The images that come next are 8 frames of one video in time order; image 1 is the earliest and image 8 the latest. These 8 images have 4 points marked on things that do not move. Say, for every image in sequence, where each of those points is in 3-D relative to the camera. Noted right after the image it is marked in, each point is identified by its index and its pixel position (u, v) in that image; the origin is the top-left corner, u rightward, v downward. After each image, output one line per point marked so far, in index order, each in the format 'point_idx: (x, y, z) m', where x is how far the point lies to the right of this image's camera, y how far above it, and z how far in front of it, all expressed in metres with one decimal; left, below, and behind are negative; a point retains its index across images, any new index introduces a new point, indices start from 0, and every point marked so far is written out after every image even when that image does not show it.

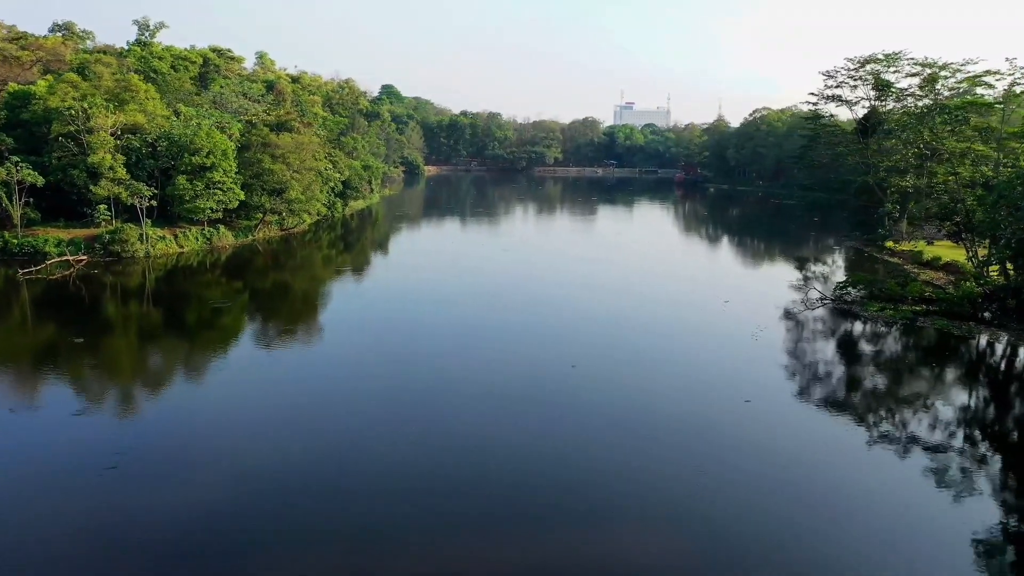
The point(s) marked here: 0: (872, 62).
0: (+10.7, +6.8, +19.1) m
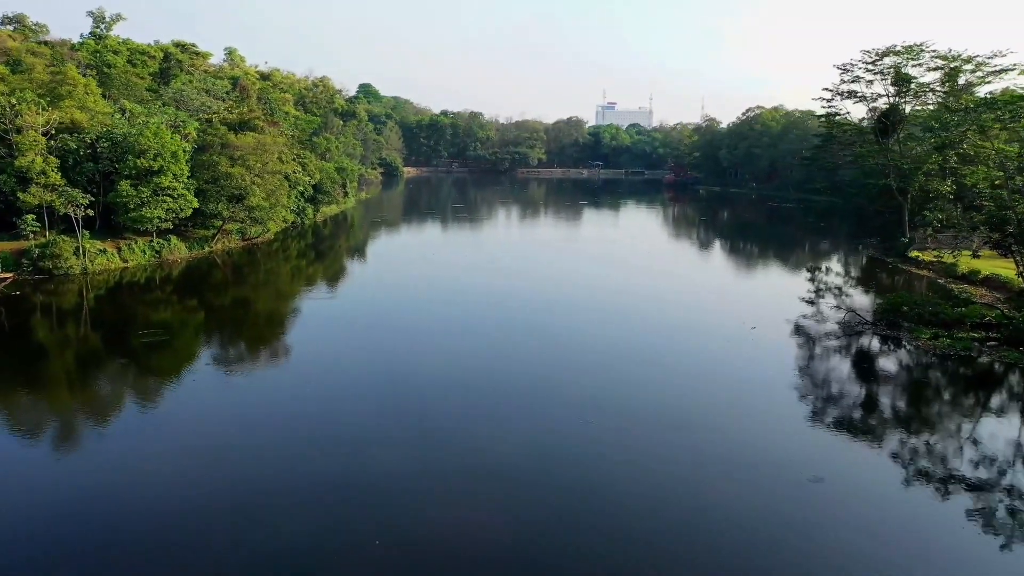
0: (+10.4, +6.4, +17.5) m
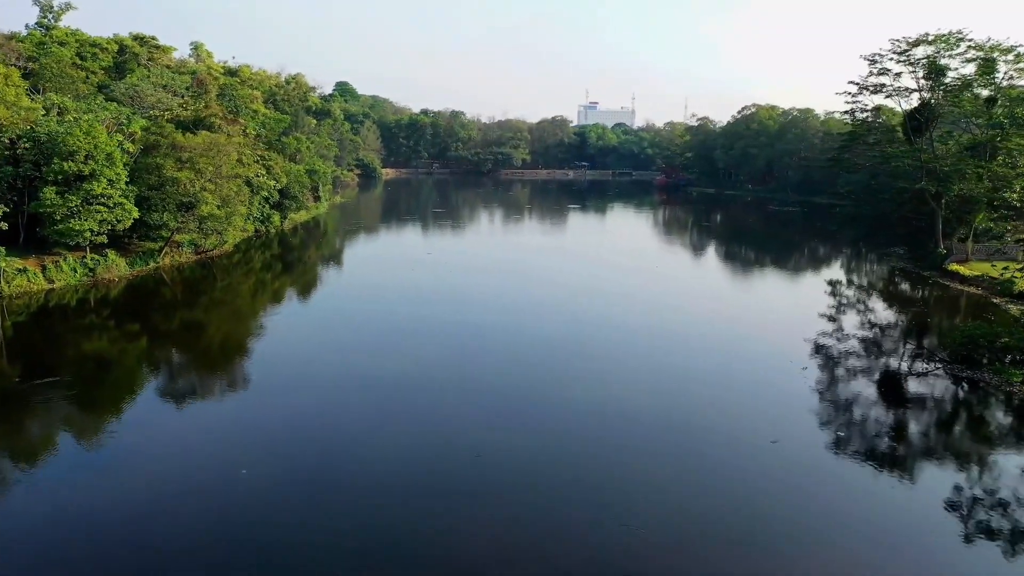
0: (+10.1, +6.0, +15.7) m
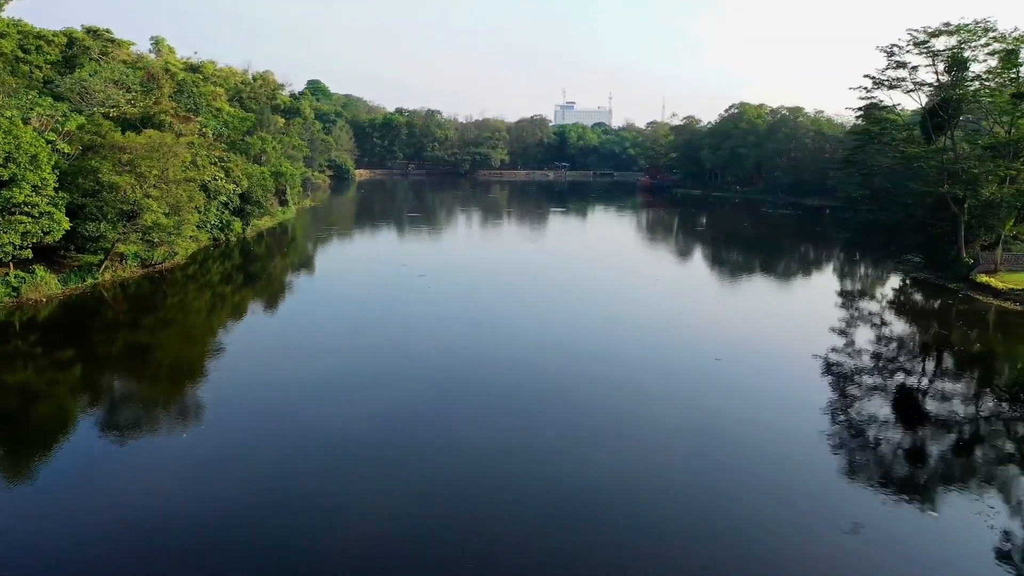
0: (+9.7, +5.7, +14.4) m
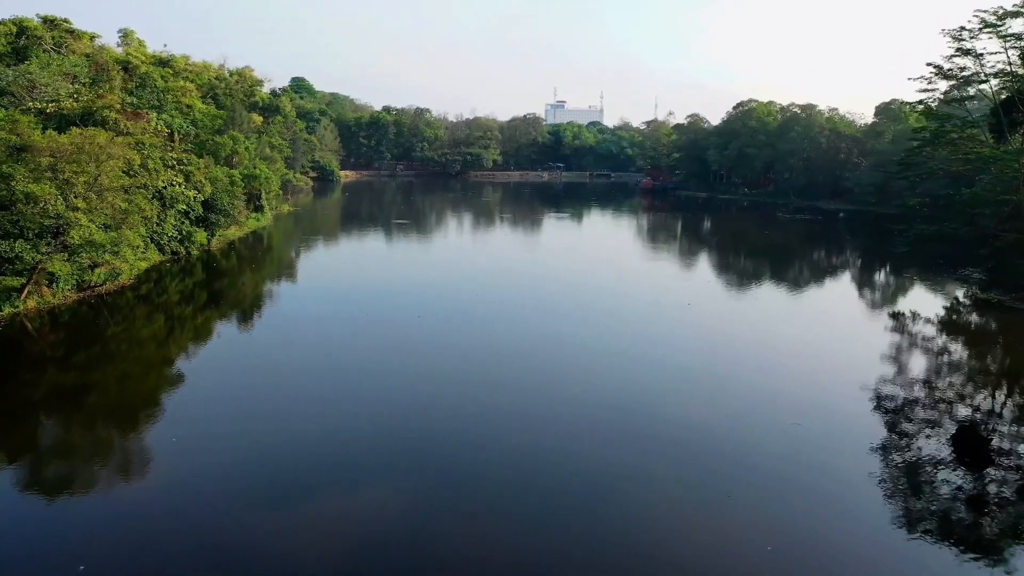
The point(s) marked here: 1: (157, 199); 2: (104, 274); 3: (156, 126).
0: (+9.8, +5.2, +12.3) m
1: (-9.5, +2.4, +17.2) m
2: (-10.8, +0.5, +17.6) m
3: (-10.2, +4.6, +18.5) m
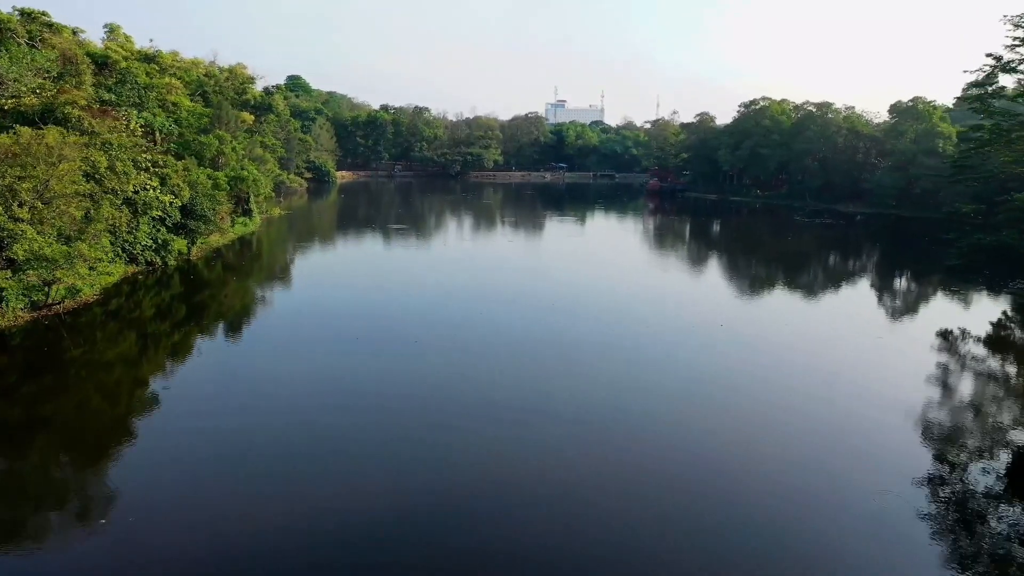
0: (+10.0, +4.9, +10.9) m
1: (-9.3, +2.1, +15.8) m
2: (-10.7, +0.2, +16.2) m
3: (-10.0, +4.3, +17.1) m
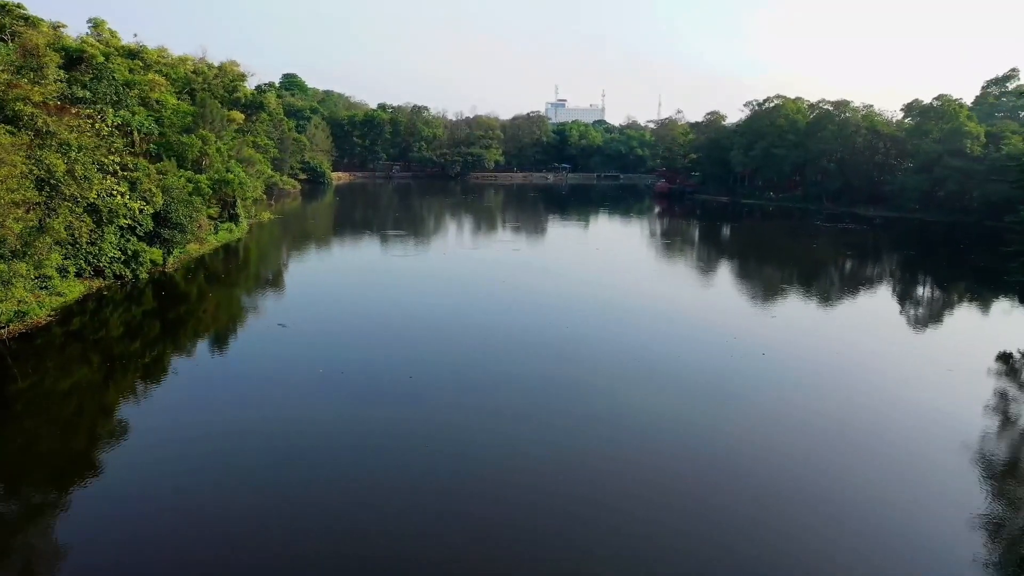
0: (+10.1, +4.6, +9.5) m
1: (-9.2, +1.7, +14.3) m
2: (-10.5, -0.2, +14.7) m
3: (-9.9, +4.0, +15.7) m
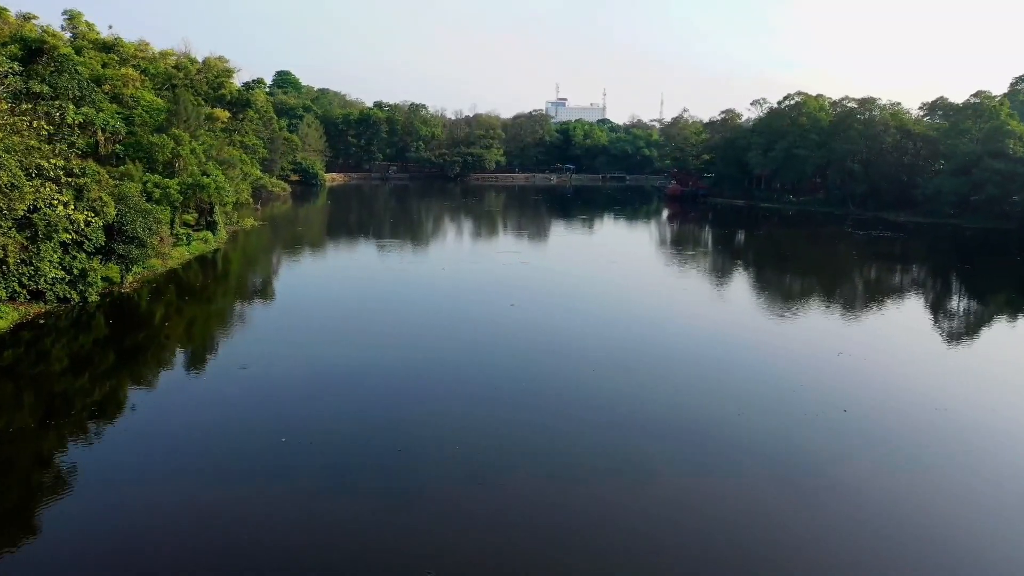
0: (+10.3, +4.1, +7.6) m
1: (-9.0, +1.3, +12.4) m
2: (-10.3, -0.6, +12.8) m
3: (-9.7, +3.5, +13.7) m
